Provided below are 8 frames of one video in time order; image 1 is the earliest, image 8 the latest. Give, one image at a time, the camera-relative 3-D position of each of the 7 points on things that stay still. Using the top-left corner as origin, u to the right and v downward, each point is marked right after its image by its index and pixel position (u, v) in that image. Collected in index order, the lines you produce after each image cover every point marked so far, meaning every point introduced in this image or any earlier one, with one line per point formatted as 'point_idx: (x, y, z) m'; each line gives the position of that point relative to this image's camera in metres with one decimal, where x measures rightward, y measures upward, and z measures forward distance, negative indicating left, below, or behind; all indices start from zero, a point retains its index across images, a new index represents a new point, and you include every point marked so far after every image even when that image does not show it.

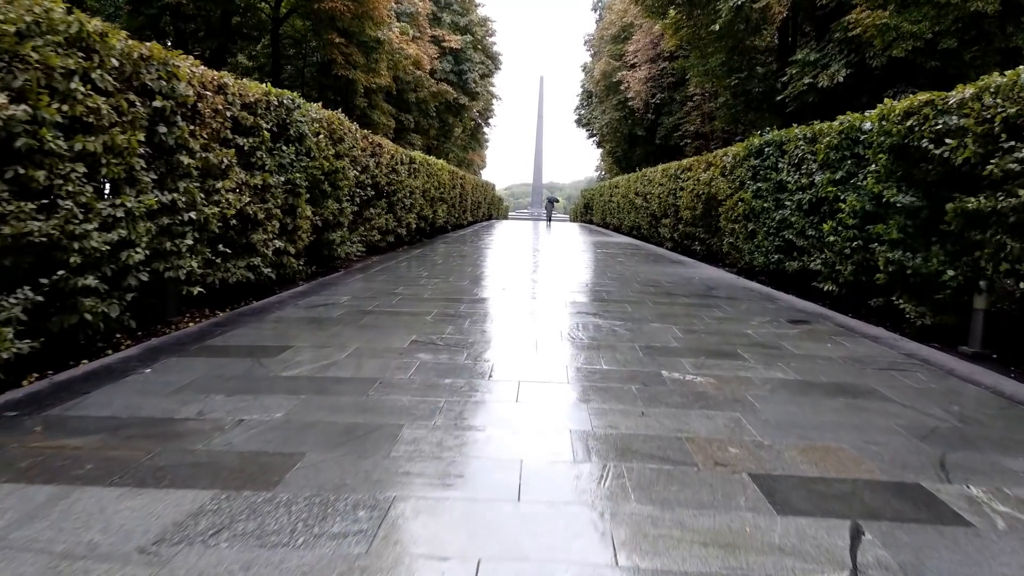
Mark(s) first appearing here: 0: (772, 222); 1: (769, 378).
0: (+2.8, +0.7, +7.1) m
1: (+1.3, -0.5, +3.4) m
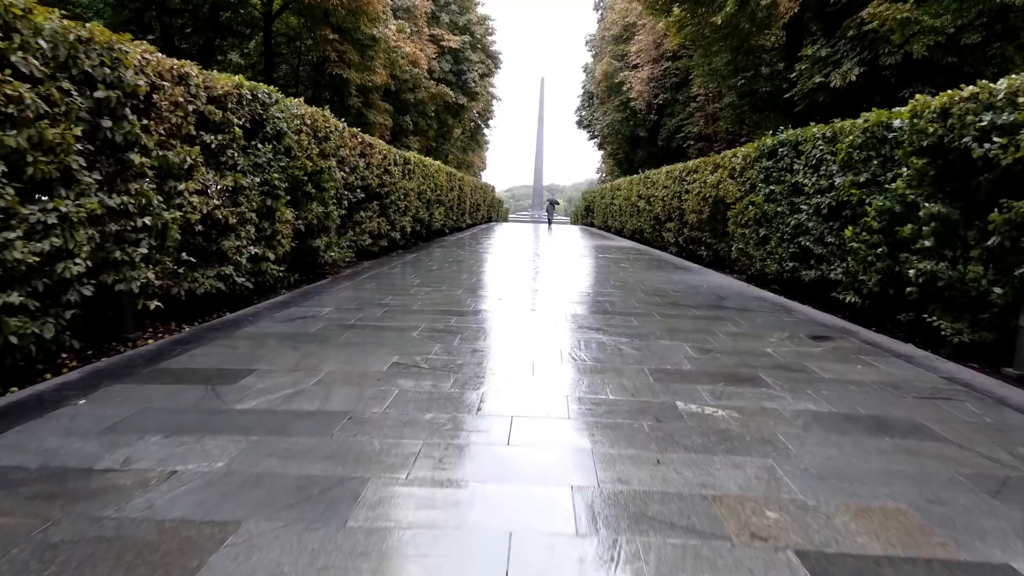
0: (+2.7, +0.6, +6.7) m
1: (+1.3, -0.5, +3.0) m
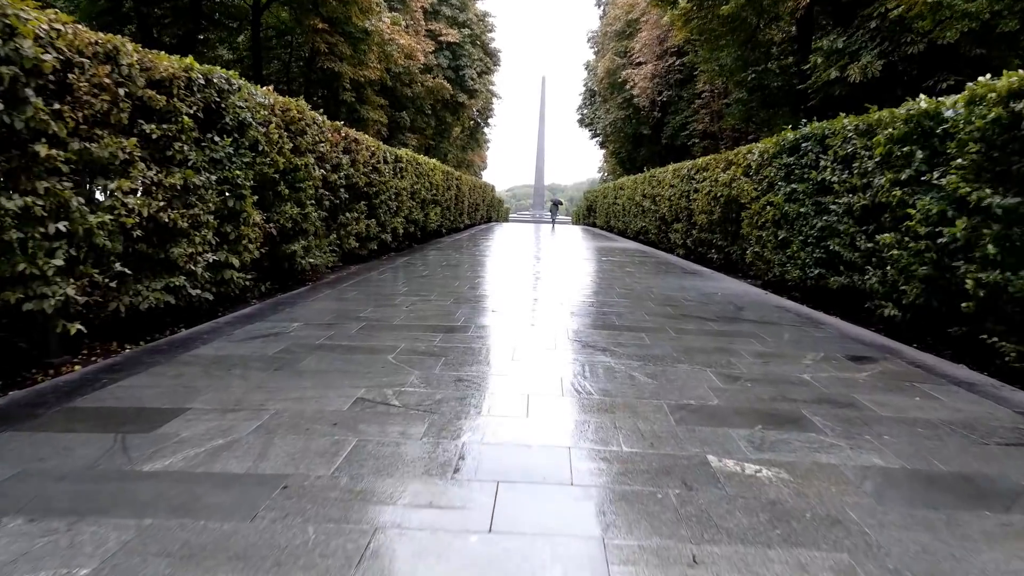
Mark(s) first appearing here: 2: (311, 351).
0: (+2.7, +0.5, +6.1) m
1: (+1.2, -0.6, +2.3) m
2: (-1.1, -0.4, +3.8) m
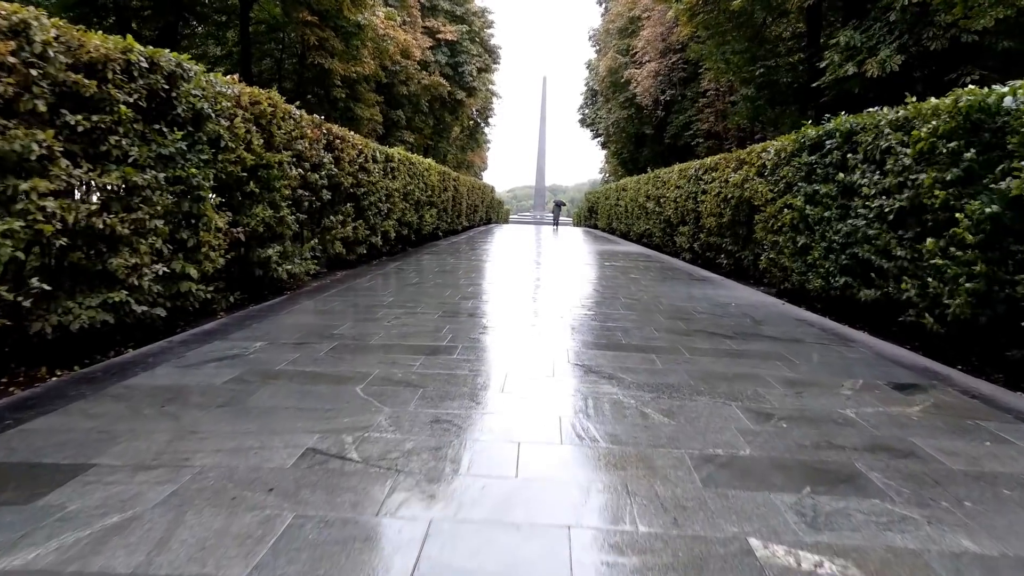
0: (+2.7, +0.4, +5.5) m
1: (+1.2, -0.7, +1.8) m
2: (-1.2, -0.4, +3.2) m
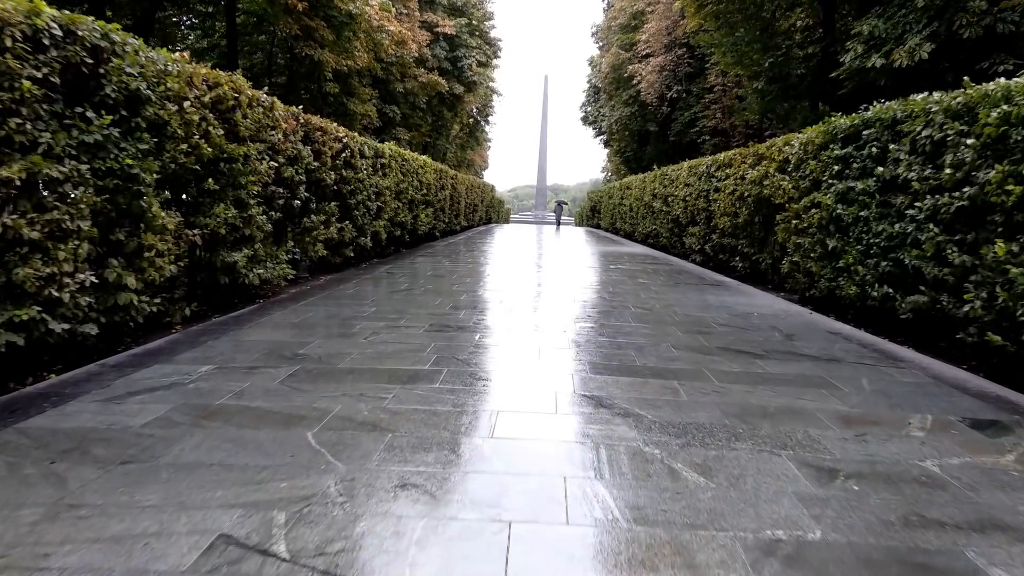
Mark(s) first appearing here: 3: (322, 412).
0: (+2.6, +0.4, +4.9) m
1: (+1.2, -0.8, +1.2) m
2: (-1.2, -0.5, +2.6) m
3: (-0.8, -0.5, +2.7) m
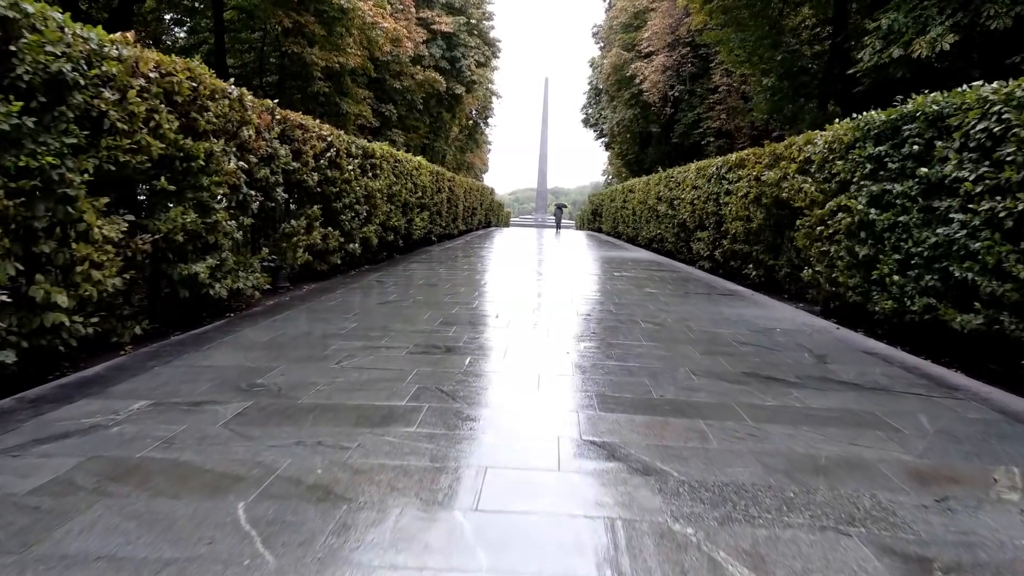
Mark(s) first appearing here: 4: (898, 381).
0: (+2.6, +0.3, +4.3) m
1: (+1.1, -0.9, +0.6) m
2: (-1.2, -0.6, +2.1) m
3: (-0.8, -0.6, +2.2) m
4: (+2.1, -0.5, +3.7) m
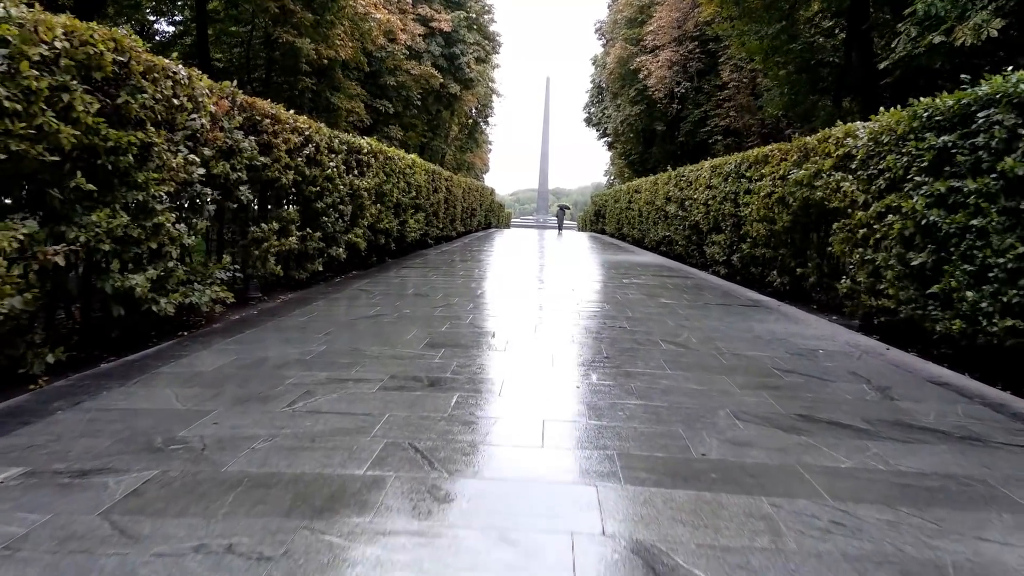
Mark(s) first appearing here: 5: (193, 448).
0: (+2.6, +0.2, +3.6) m
1: (+1.1, -1.0, -0.1) m
2: (-1.2, -0.7, +1.3) m
3: (-0.8, -0.7, +1.4) m
4: (+2.1, -0.6, +2.9) m
5: (-1.1, -0.6, +2.3) m
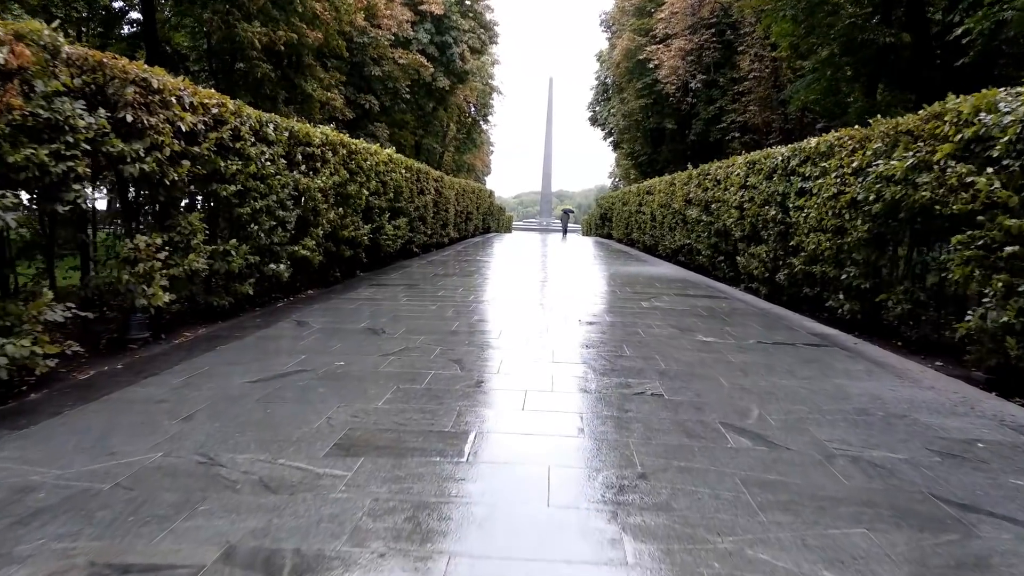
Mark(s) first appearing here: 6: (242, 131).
0: (+2.5, -0.1, +1.9) m
1: (+1.0, -1.2, -1.8) m
2: (-1.4, -0.9, -0.3) m
3: (-0.9, -0.9, -0.2) m
4: (+2.0, -0.8, +1.3) m
5: (-1.2, -0.8, +0.7) m
6: (-2.0, +1.2, +4.9) m
